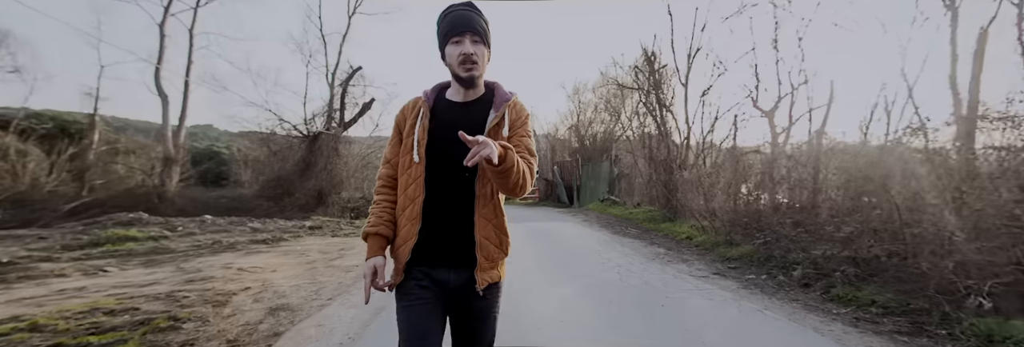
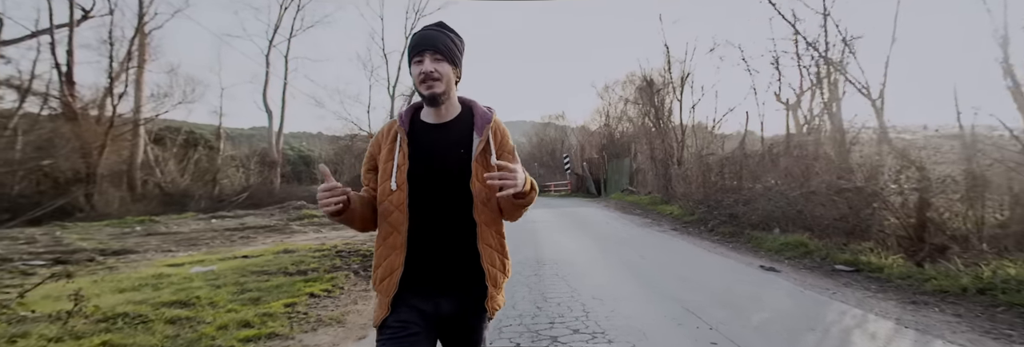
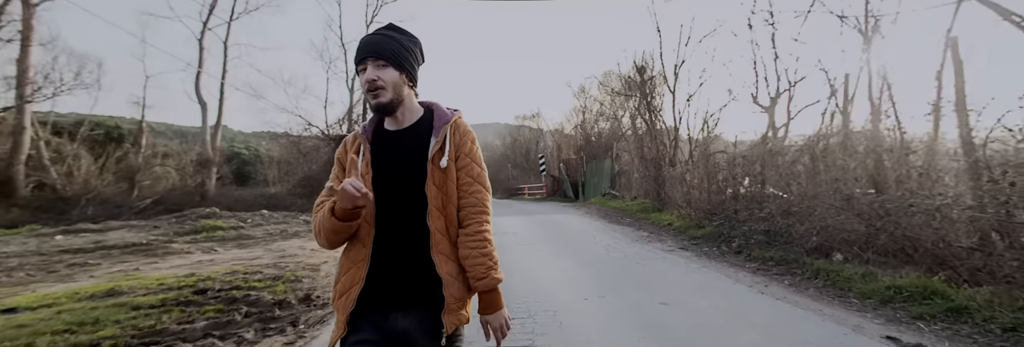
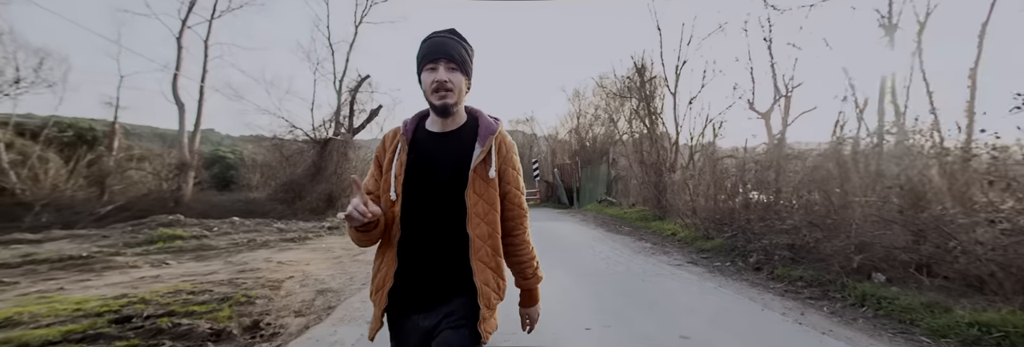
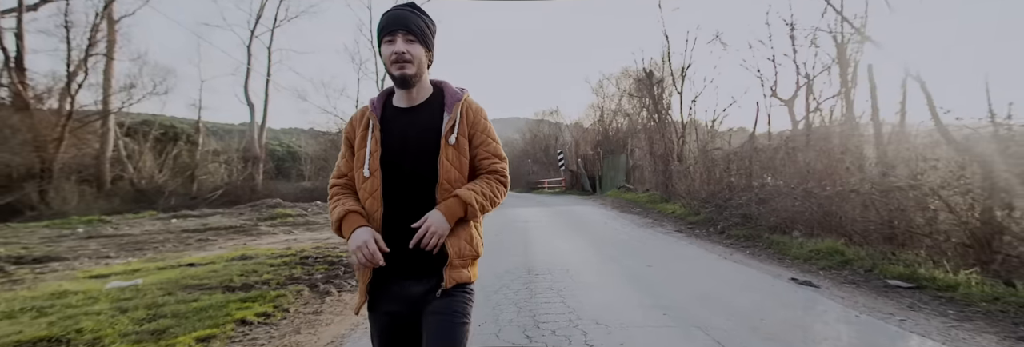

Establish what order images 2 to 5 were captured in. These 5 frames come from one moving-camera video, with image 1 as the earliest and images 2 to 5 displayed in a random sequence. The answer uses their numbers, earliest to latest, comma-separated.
4, 3, 5, 2
